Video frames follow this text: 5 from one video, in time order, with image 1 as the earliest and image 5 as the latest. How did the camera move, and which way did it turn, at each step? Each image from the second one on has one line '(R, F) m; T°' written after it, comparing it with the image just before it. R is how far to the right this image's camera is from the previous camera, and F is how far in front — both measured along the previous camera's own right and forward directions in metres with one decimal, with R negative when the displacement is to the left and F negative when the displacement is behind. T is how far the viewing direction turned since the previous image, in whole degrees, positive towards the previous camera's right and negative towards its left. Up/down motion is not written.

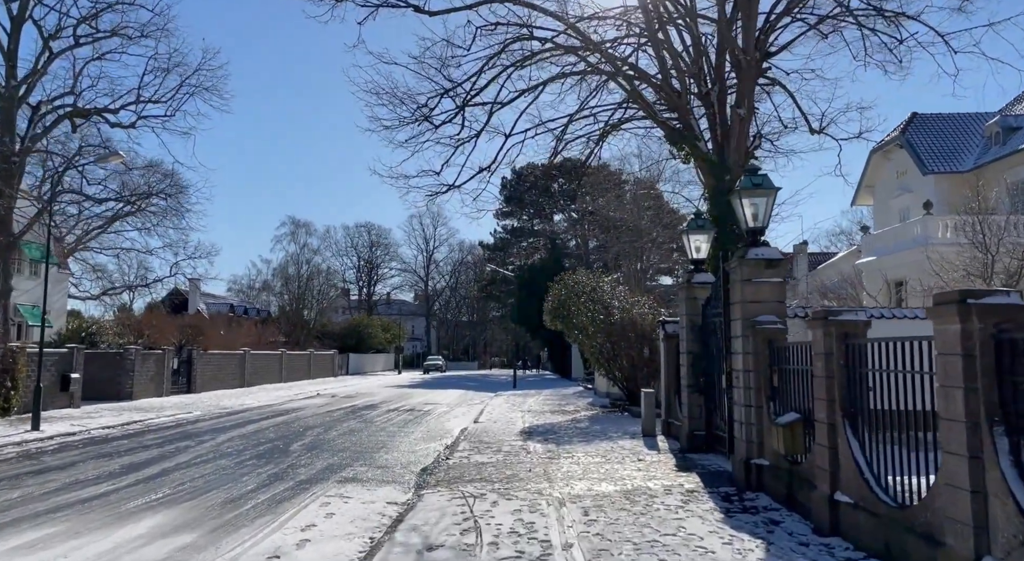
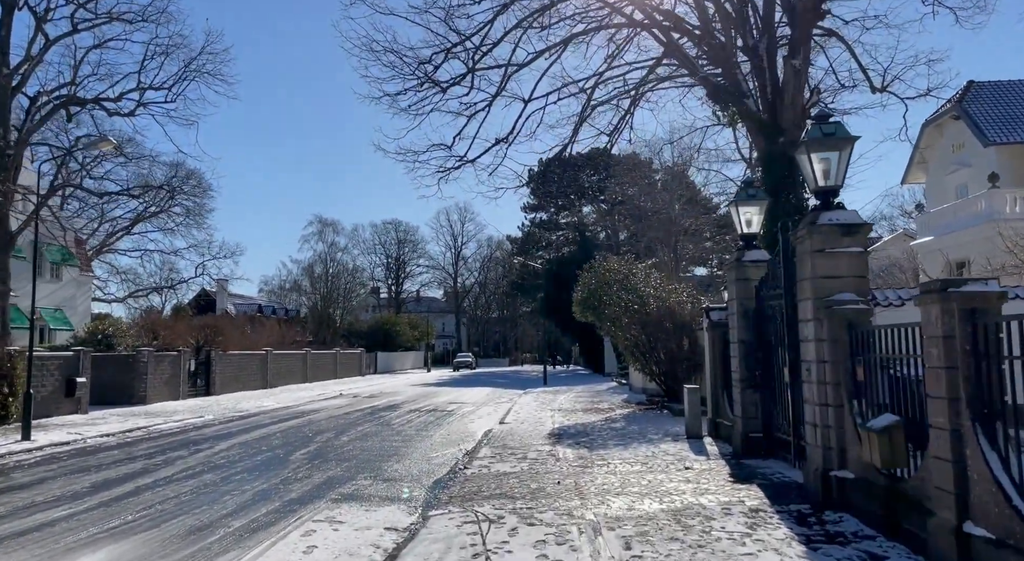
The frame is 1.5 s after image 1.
(+0.1, +1.7) m; -2°
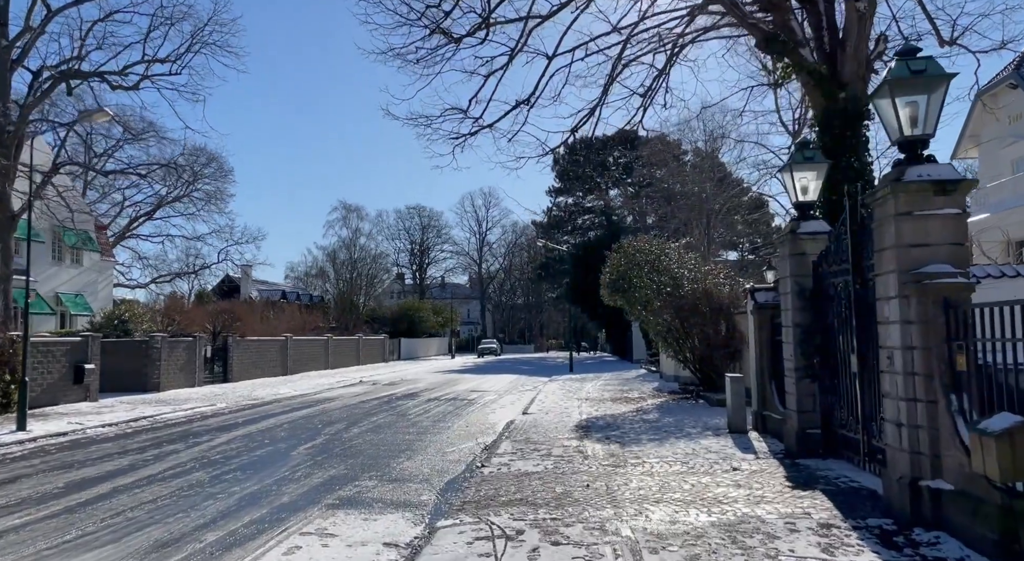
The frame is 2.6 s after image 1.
(0.0, +1.3) m; -2°
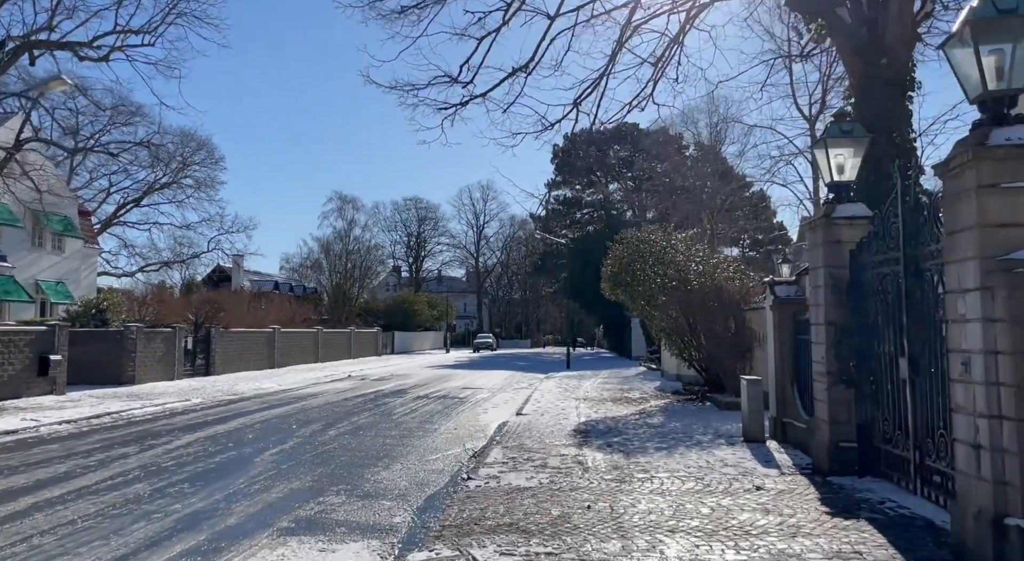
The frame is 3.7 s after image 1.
(+0.1, +1.3) m; 0°
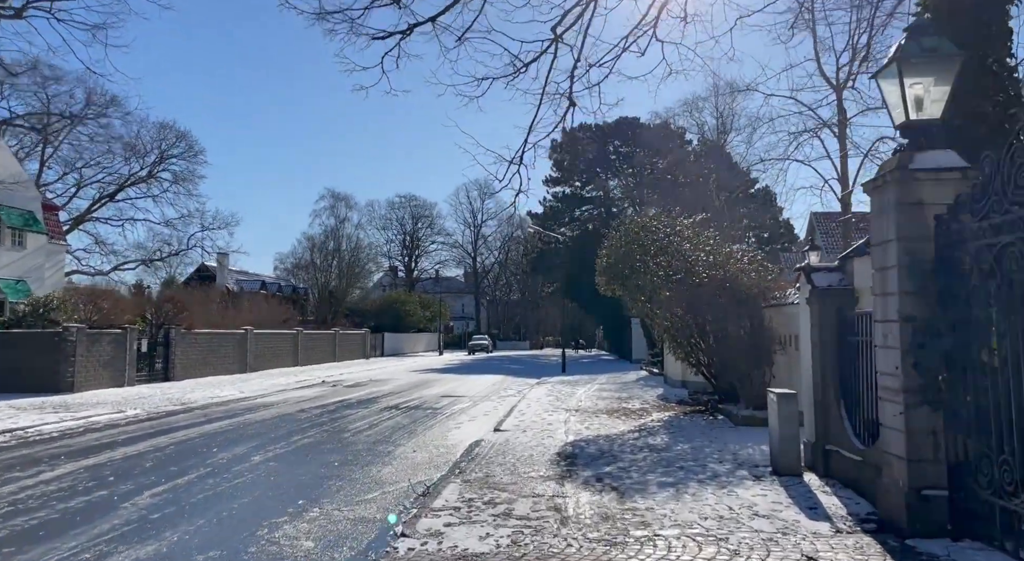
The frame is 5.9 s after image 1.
(+0.5, +2.6) m; 0°
